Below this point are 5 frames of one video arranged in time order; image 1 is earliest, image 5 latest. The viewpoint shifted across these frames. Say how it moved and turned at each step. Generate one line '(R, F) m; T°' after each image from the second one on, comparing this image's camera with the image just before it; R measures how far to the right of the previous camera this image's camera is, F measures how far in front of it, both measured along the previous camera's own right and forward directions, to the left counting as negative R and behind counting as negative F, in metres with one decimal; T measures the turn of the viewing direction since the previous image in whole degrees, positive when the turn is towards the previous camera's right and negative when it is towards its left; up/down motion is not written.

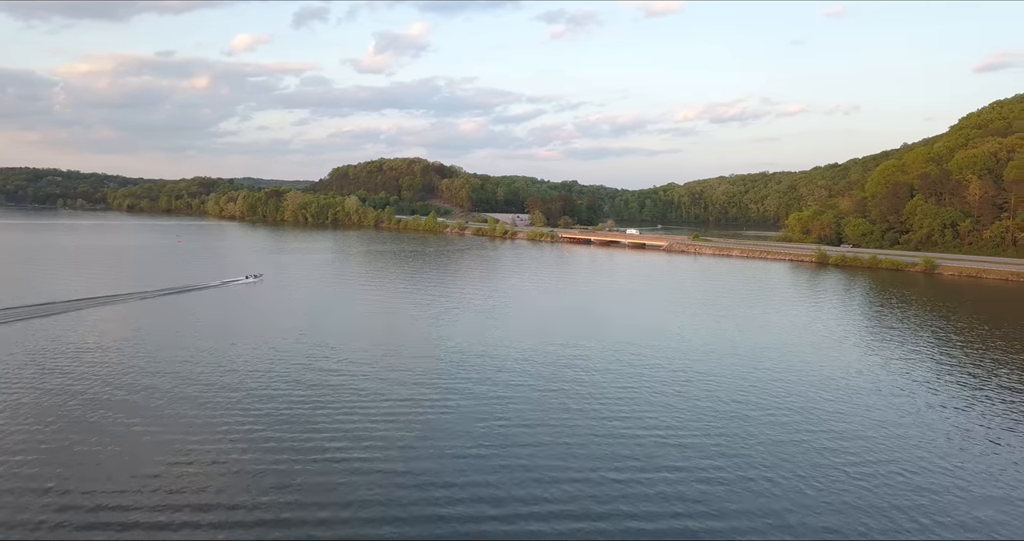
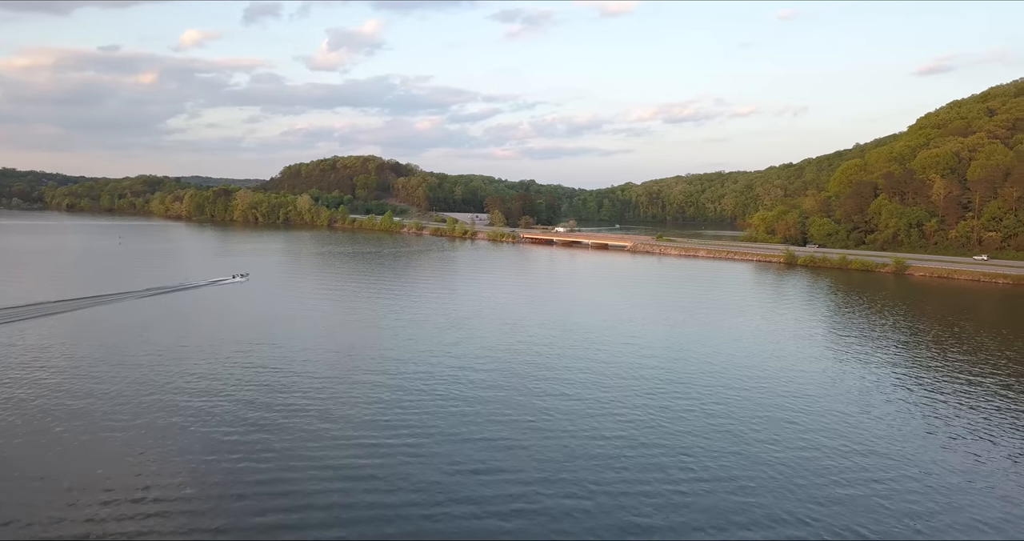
(-0.2, +1.6) m; +4°
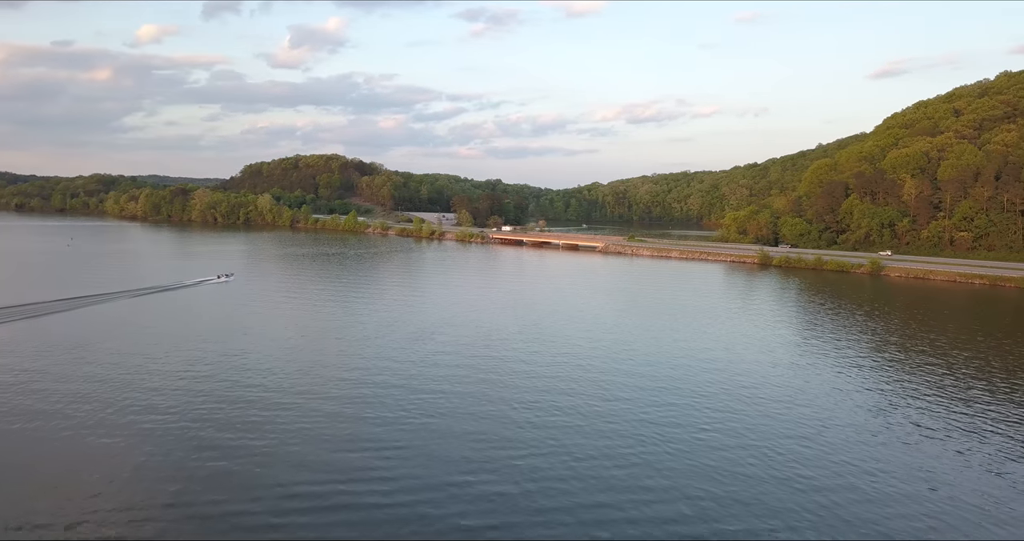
(-0.1, +1.1) m; +3°
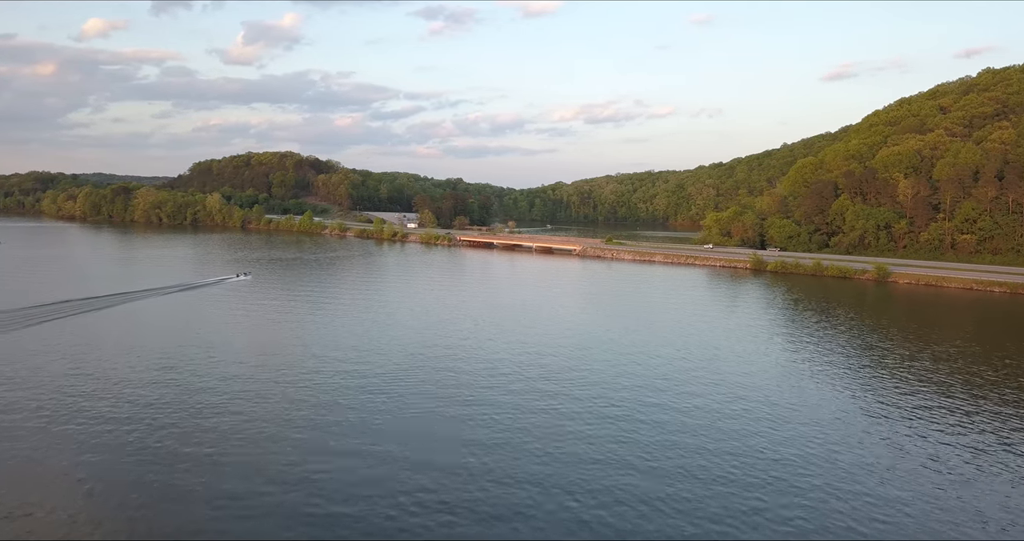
(-0.6, +2.6) m; +4°
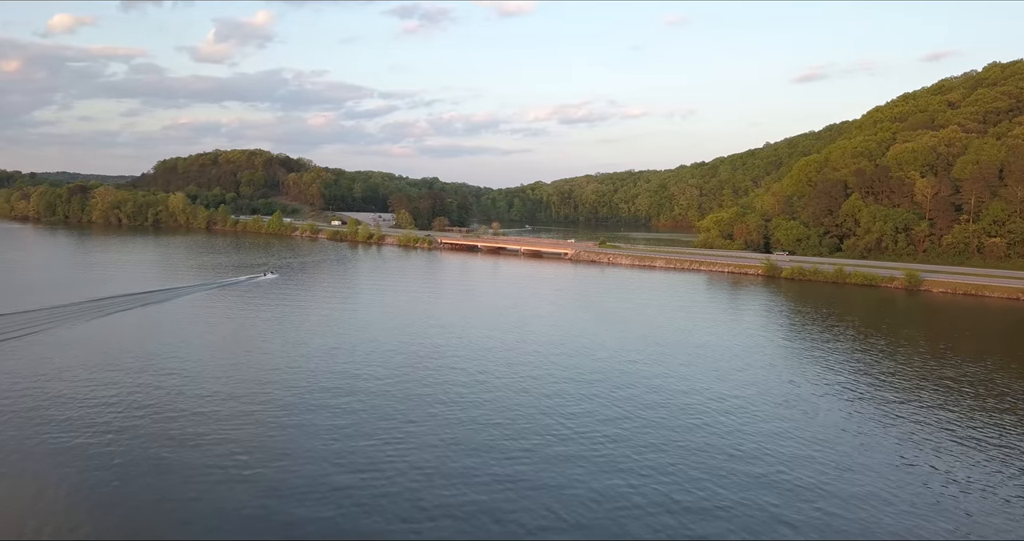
(-0.6, +2.5) m; +2°
